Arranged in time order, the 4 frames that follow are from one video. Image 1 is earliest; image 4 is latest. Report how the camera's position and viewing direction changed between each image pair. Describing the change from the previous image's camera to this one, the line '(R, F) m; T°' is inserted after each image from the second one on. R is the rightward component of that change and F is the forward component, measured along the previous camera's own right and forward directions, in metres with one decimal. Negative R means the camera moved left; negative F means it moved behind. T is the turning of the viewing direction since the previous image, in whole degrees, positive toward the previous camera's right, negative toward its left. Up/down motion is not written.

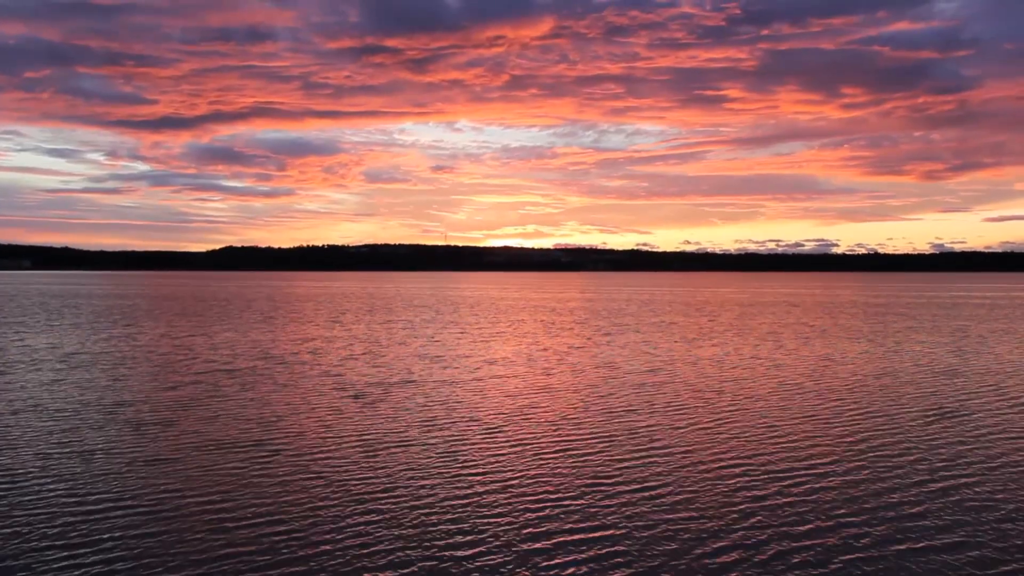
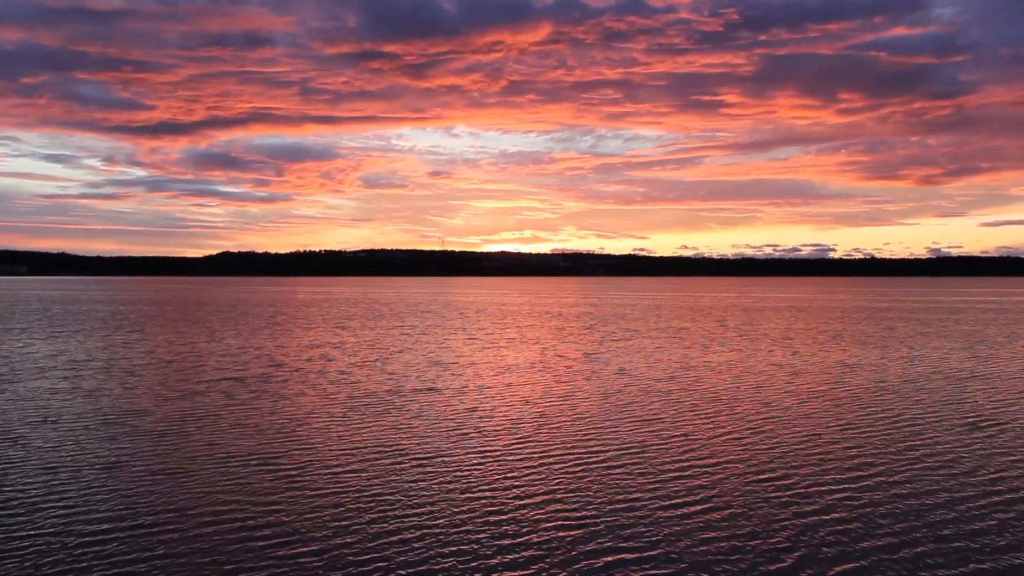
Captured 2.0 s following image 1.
(-1.5, +0.4) m; 0°
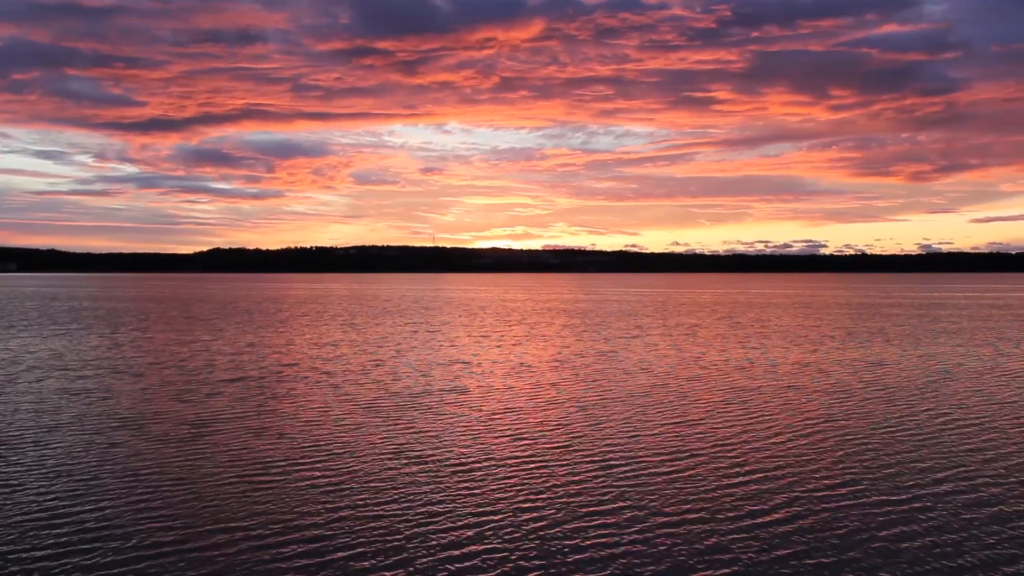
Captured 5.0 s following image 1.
(-2.5, -1.2) m; +1°
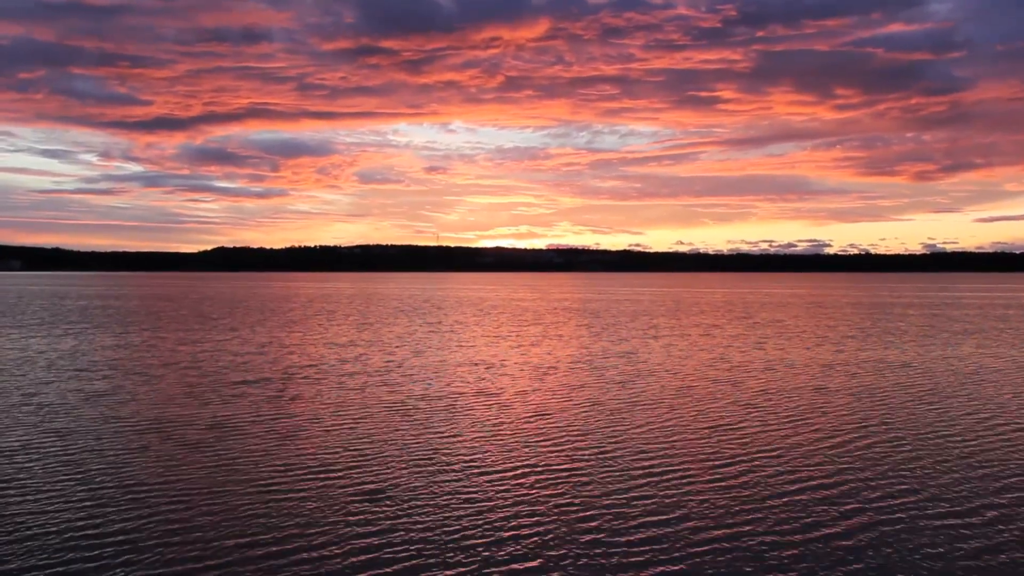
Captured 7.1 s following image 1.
(-1.5, -0.4) m; 0°
